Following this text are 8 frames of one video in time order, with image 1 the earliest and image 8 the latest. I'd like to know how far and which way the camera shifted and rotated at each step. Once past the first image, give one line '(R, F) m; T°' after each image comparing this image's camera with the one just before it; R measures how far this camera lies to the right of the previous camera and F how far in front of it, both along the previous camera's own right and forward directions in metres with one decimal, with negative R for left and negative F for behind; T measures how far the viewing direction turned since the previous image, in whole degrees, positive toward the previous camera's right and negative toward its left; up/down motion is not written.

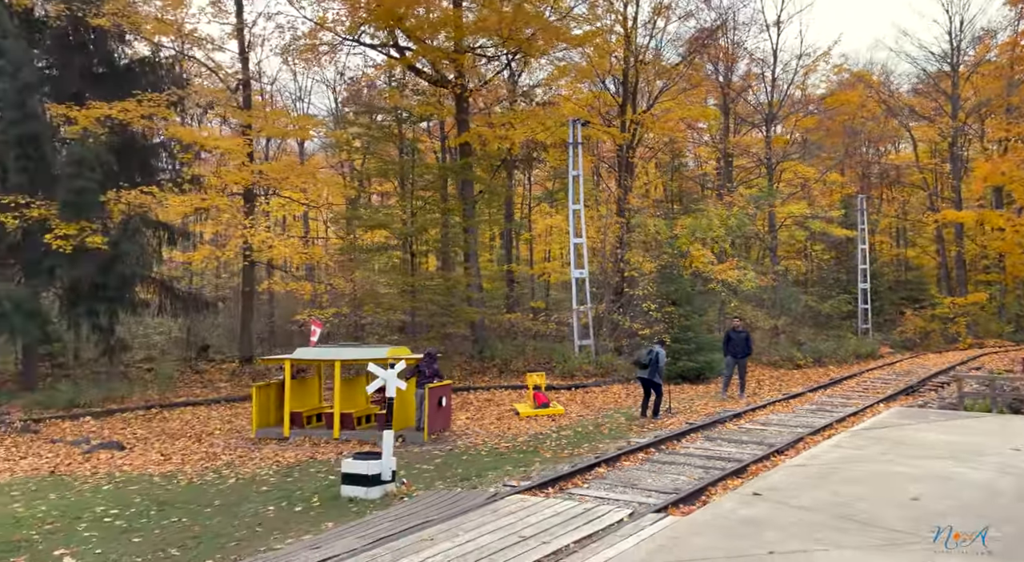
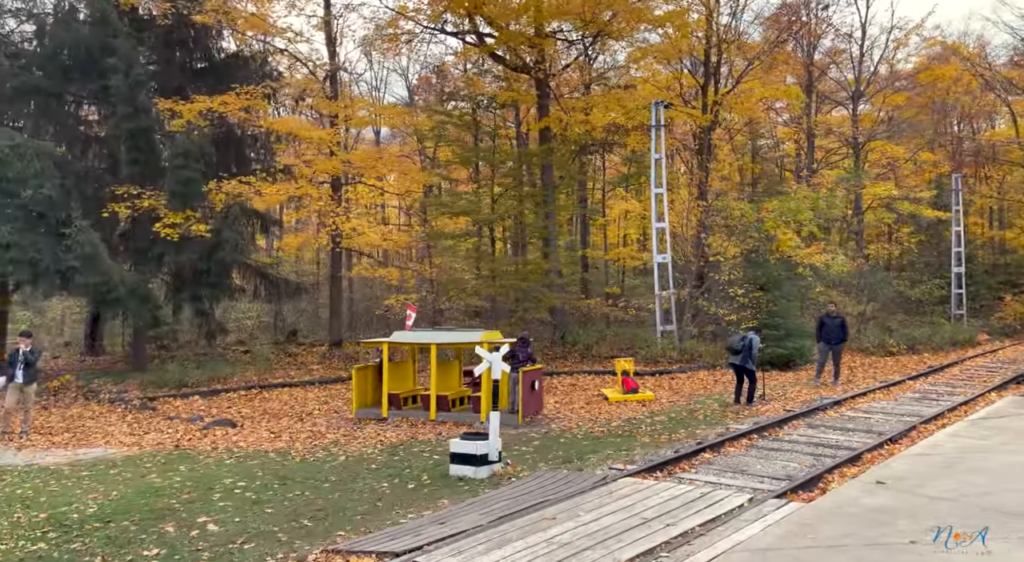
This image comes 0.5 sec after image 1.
(-0.2, -0.1) m; -5°
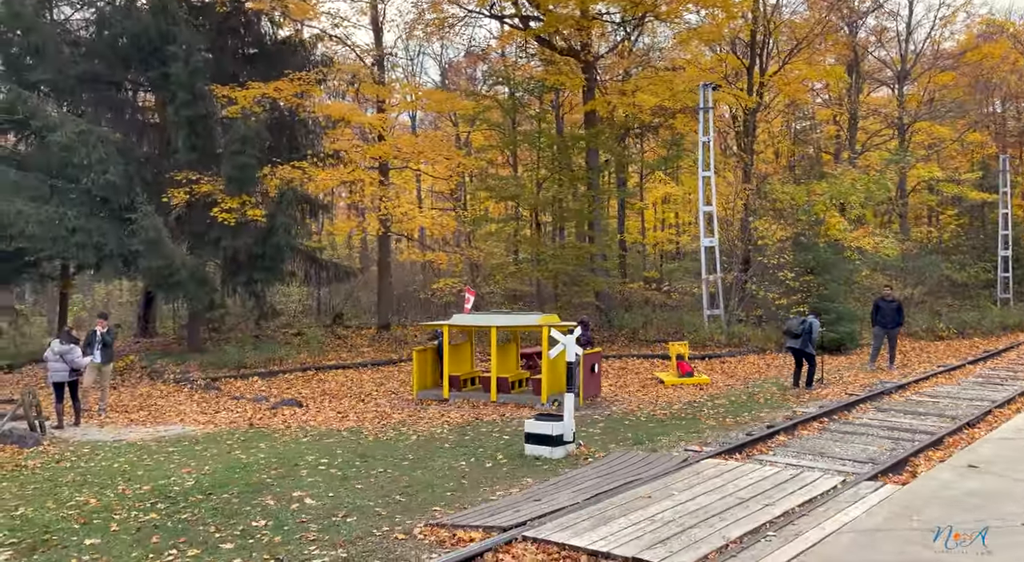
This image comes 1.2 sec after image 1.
(-0.3, -0.1) m; -3°
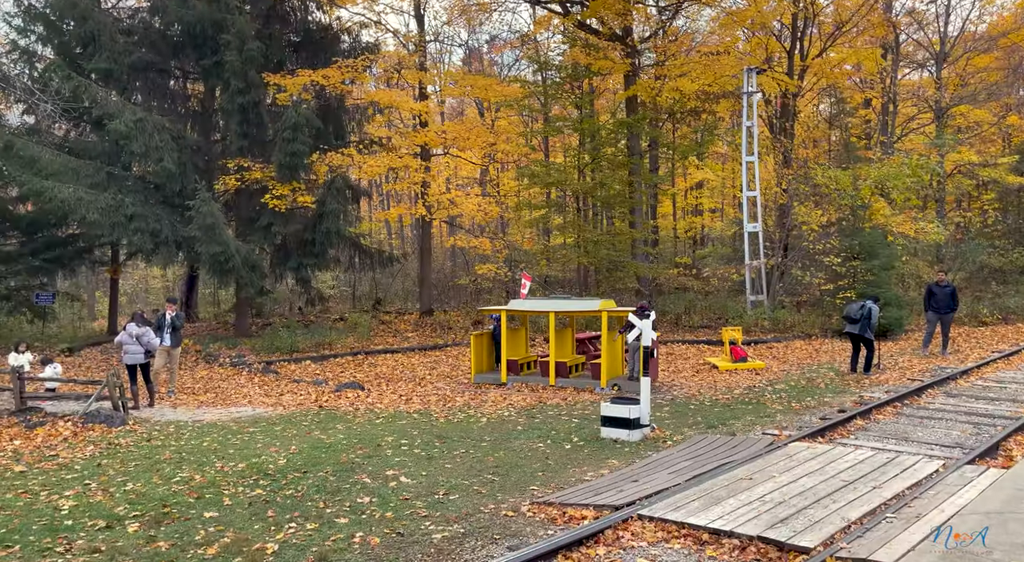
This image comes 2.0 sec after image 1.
(-0.4, -0.1) m; -2°
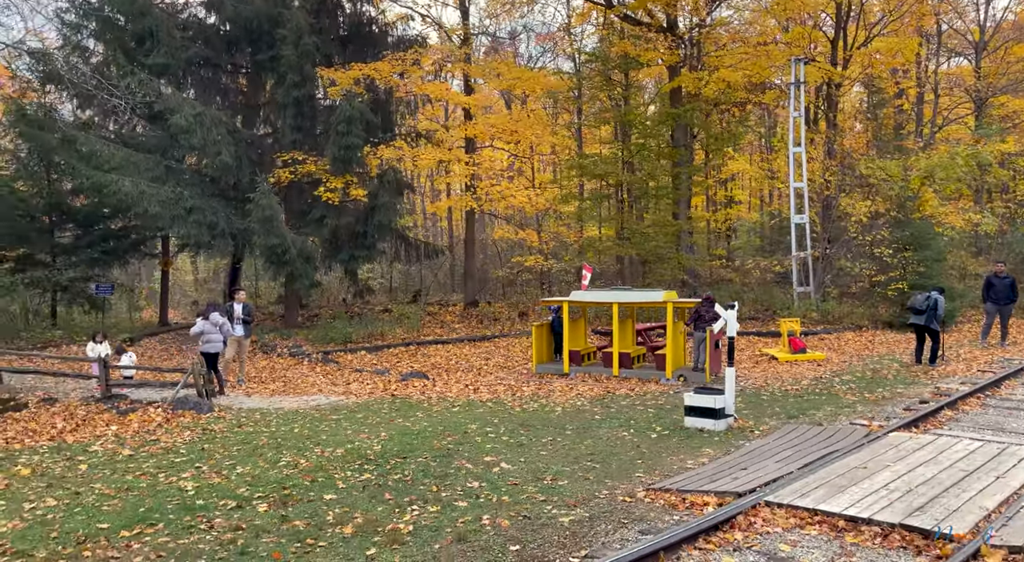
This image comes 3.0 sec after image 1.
(-0.5, -0.1) m; -3°
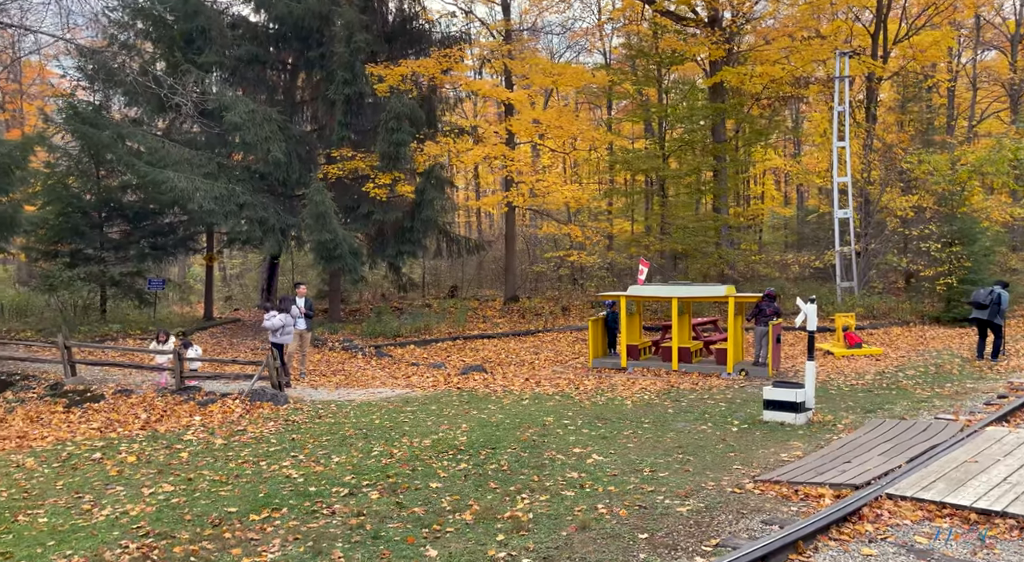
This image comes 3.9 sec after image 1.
(-0.4, -0.1) m; -2°
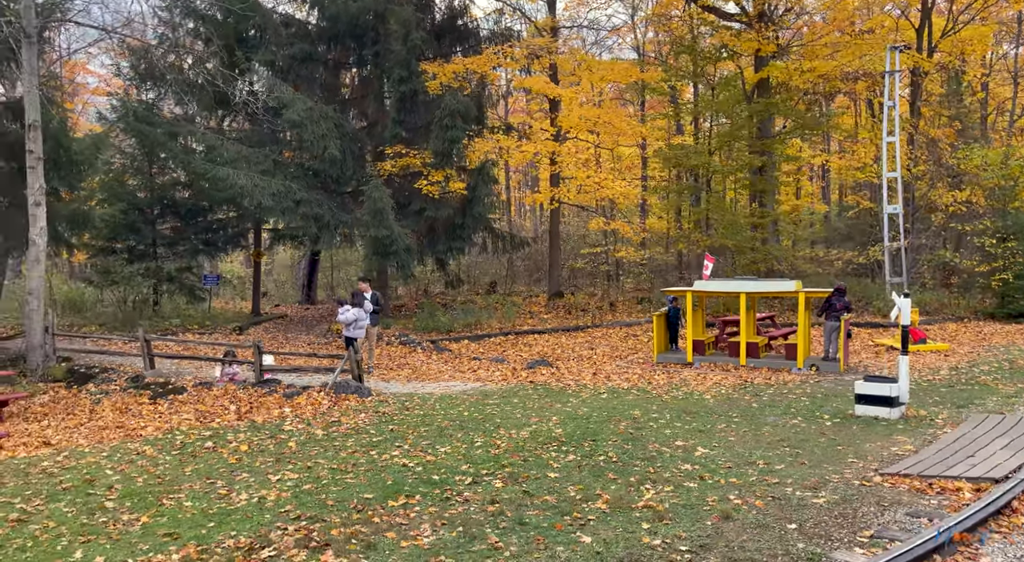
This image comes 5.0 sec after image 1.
(-0.5, 0.0) m; -3°
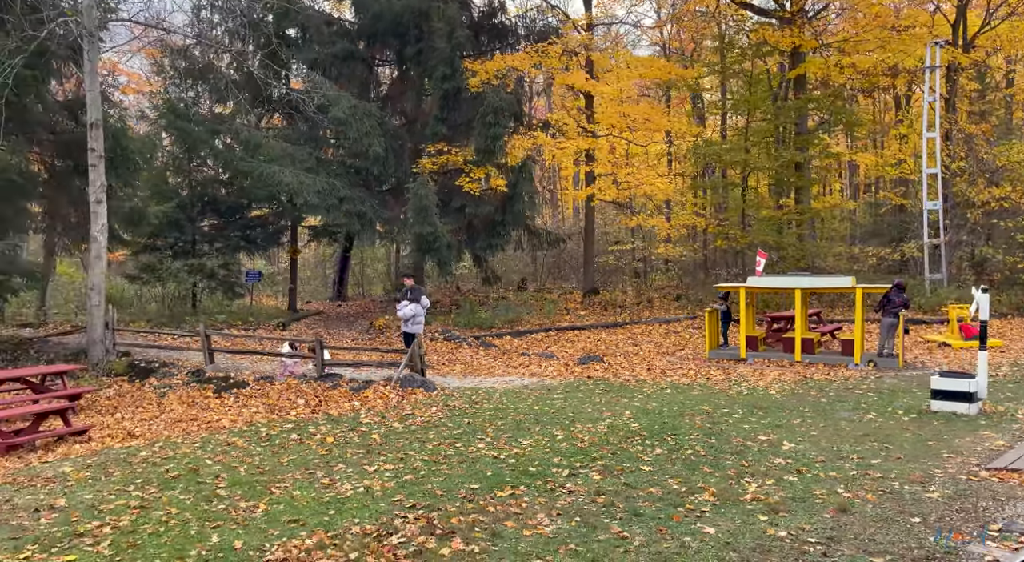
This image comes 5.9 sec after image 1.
(-0.4, 0.0) m; -2°
